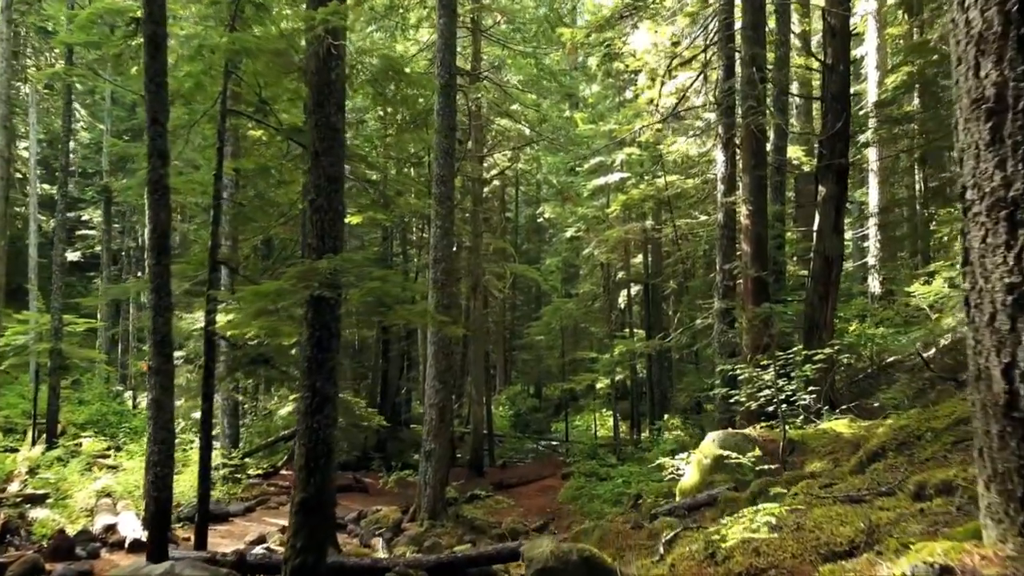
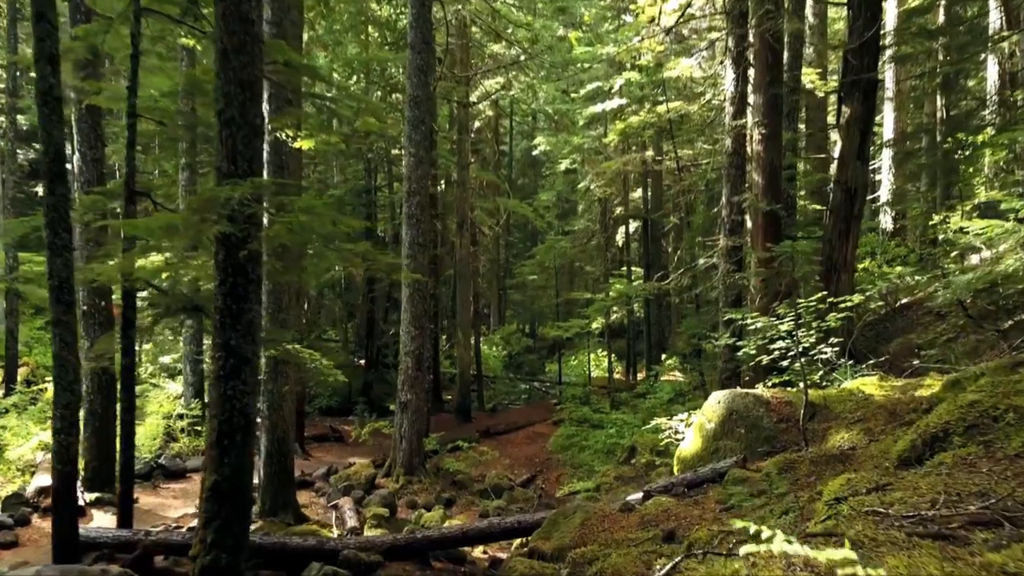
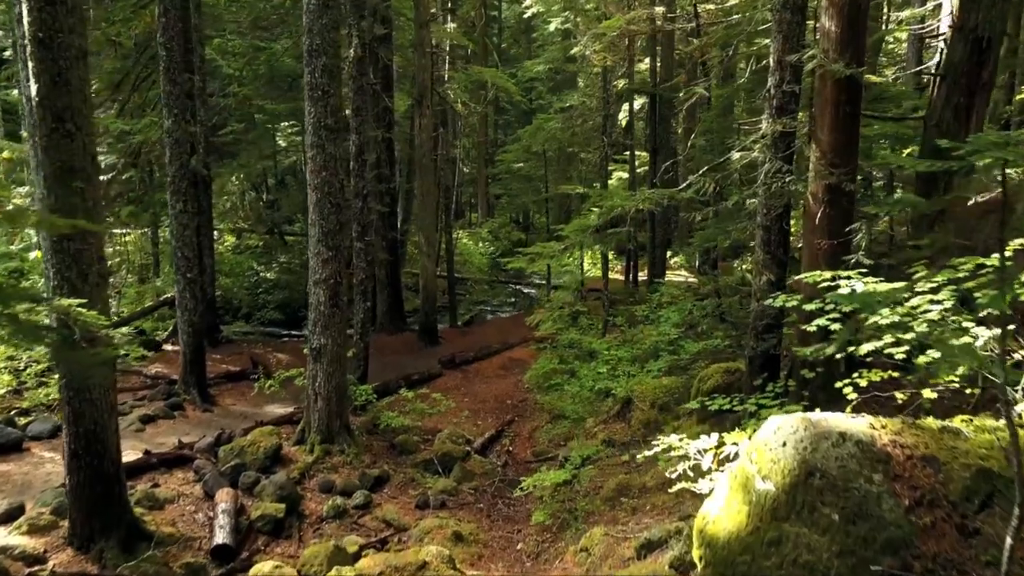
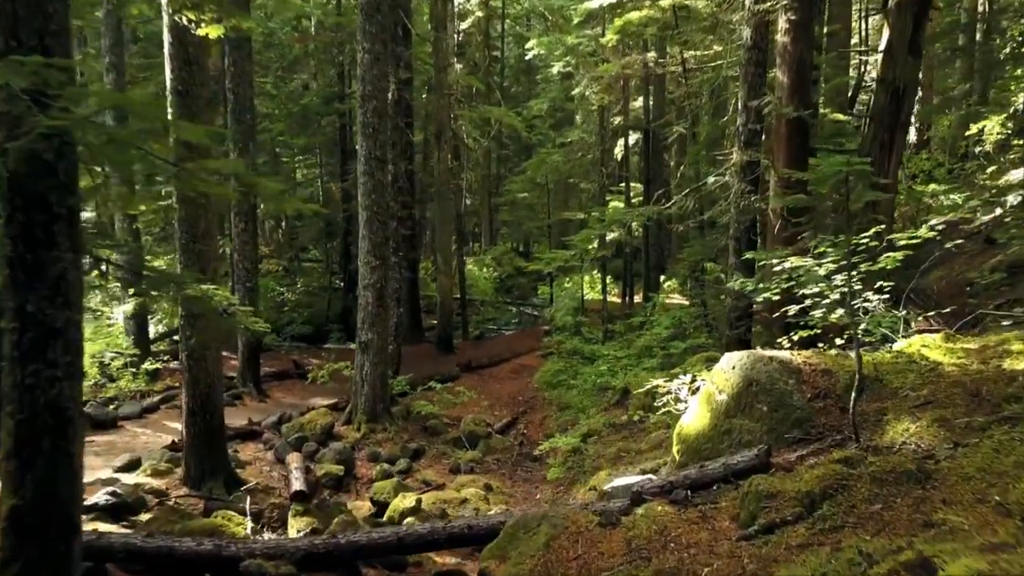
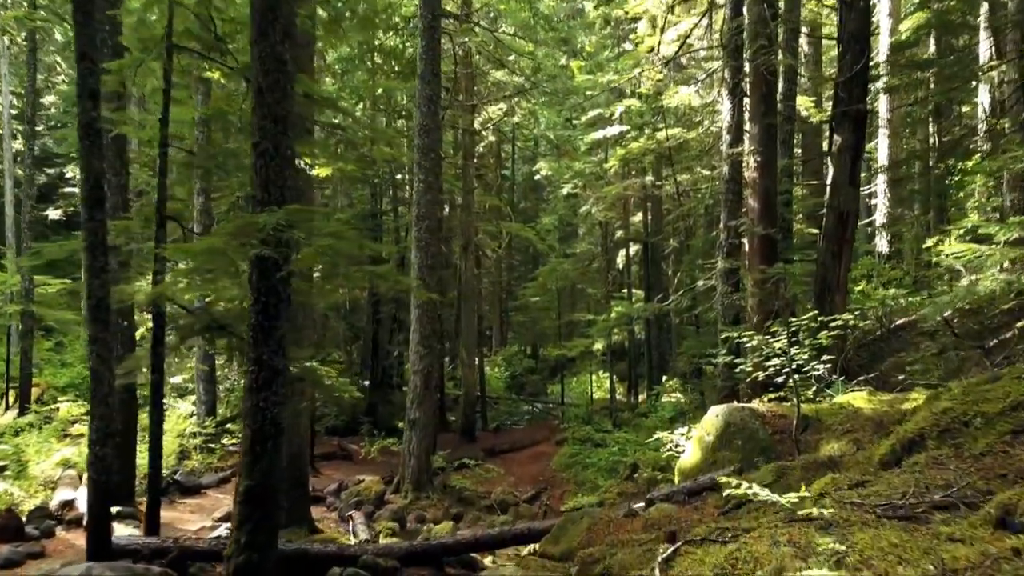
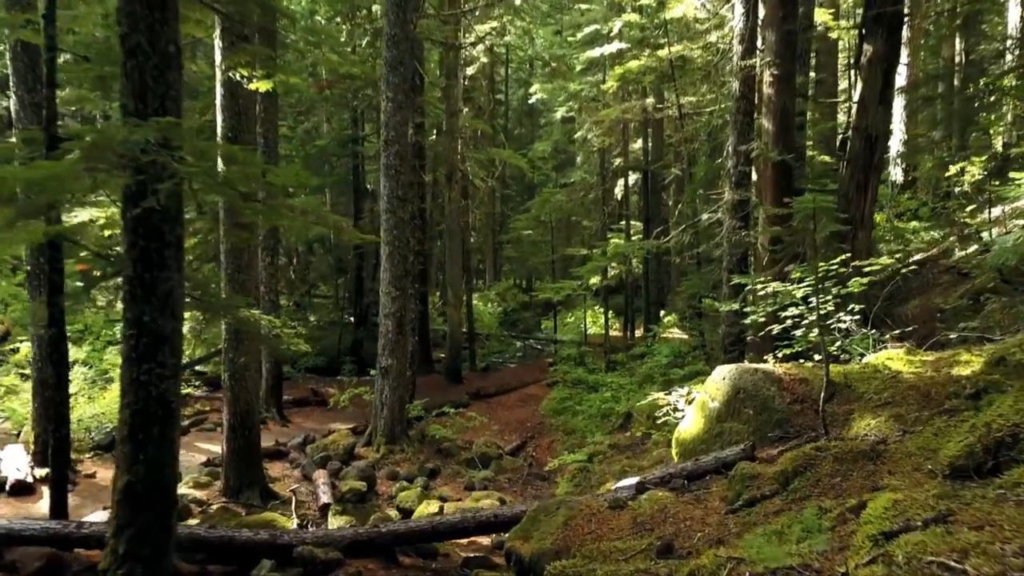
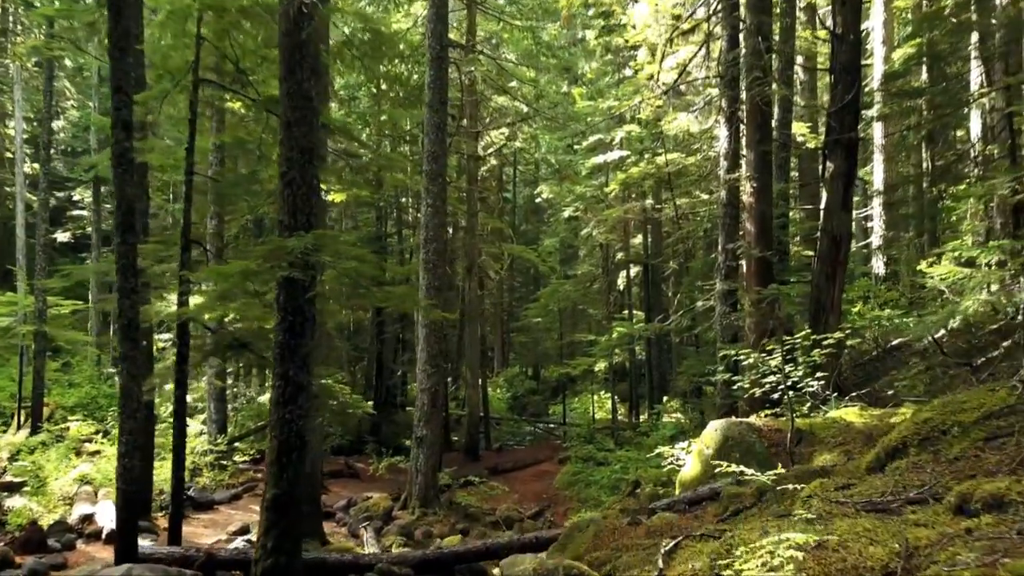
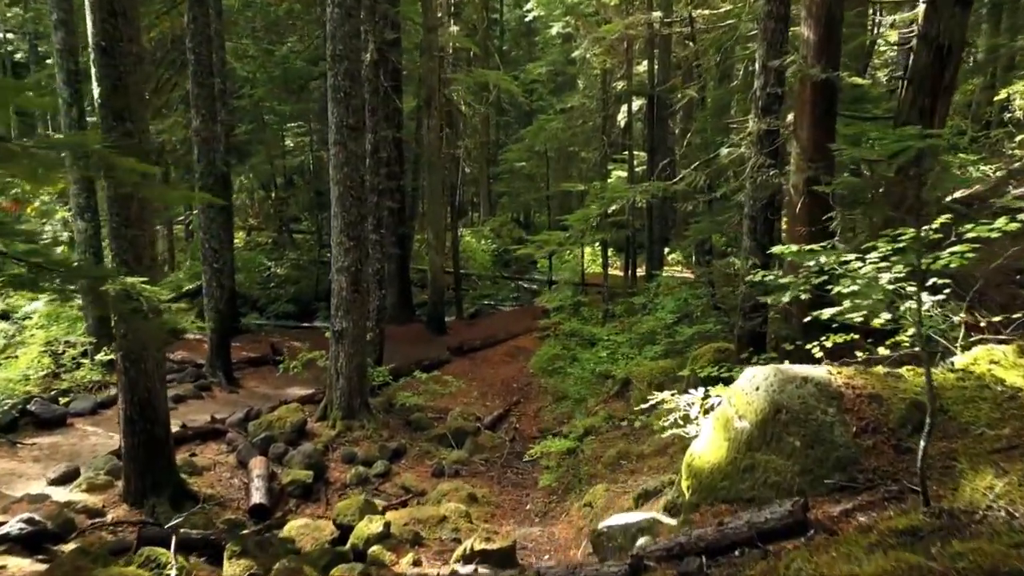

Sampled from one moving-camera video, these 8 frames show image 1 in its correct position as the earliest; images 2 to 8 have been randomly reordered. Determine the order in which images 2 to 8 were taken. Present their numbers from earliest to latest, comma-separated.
7, 5, 2, 6, 4, 8, 3
